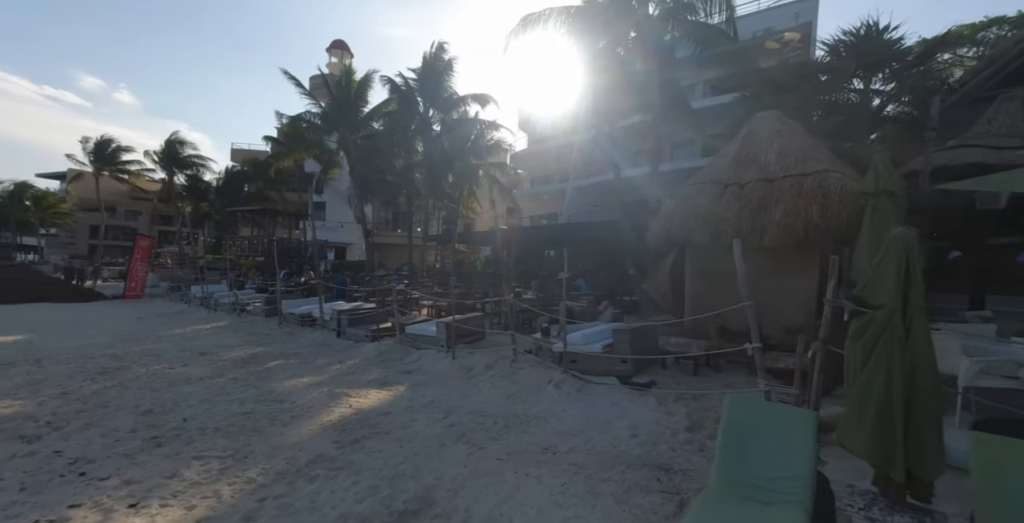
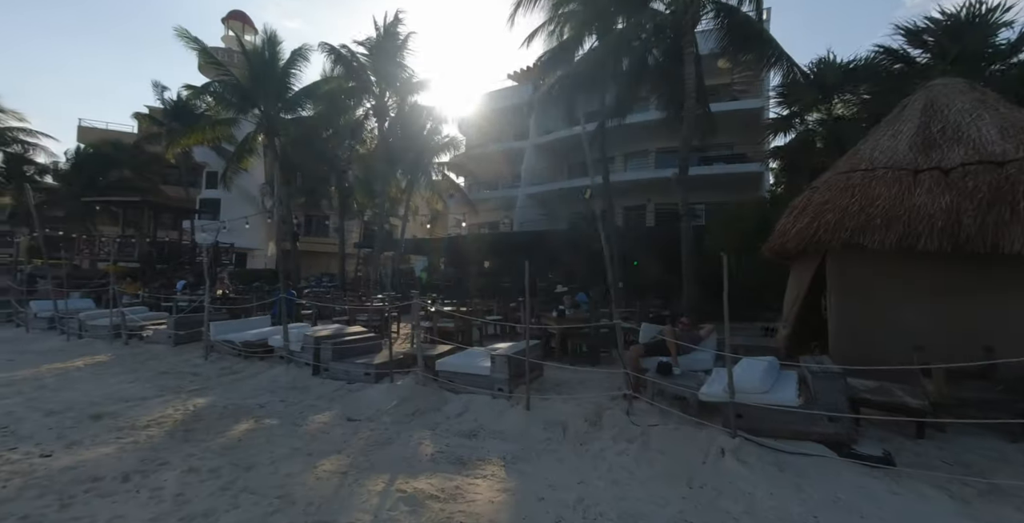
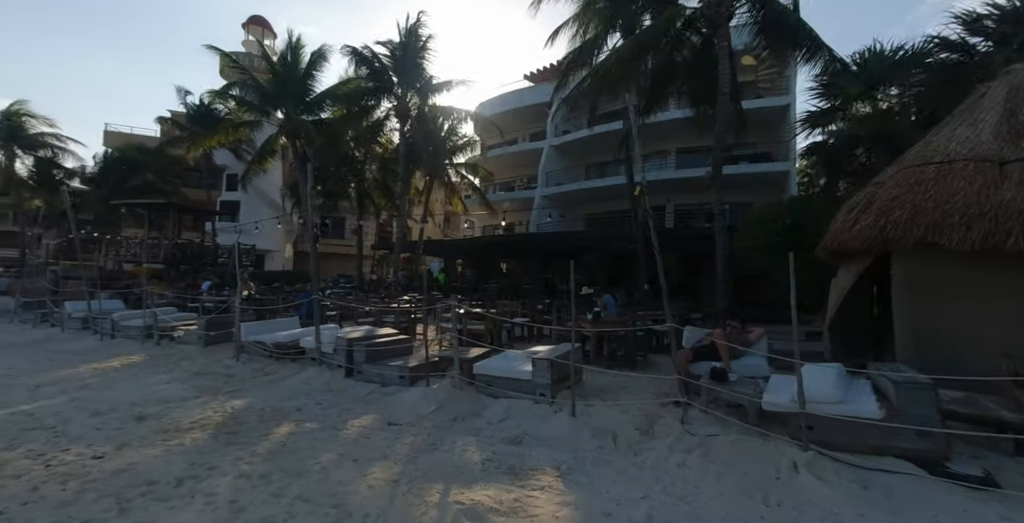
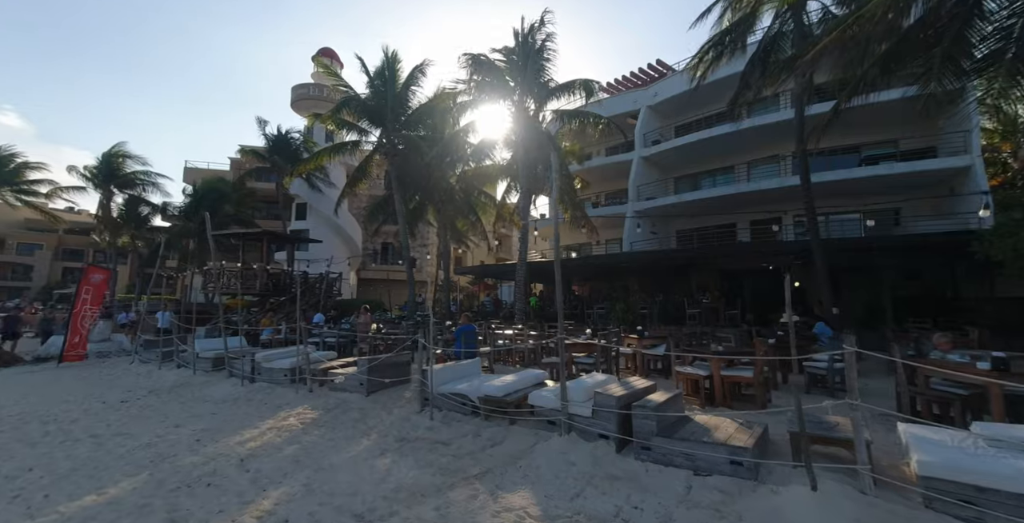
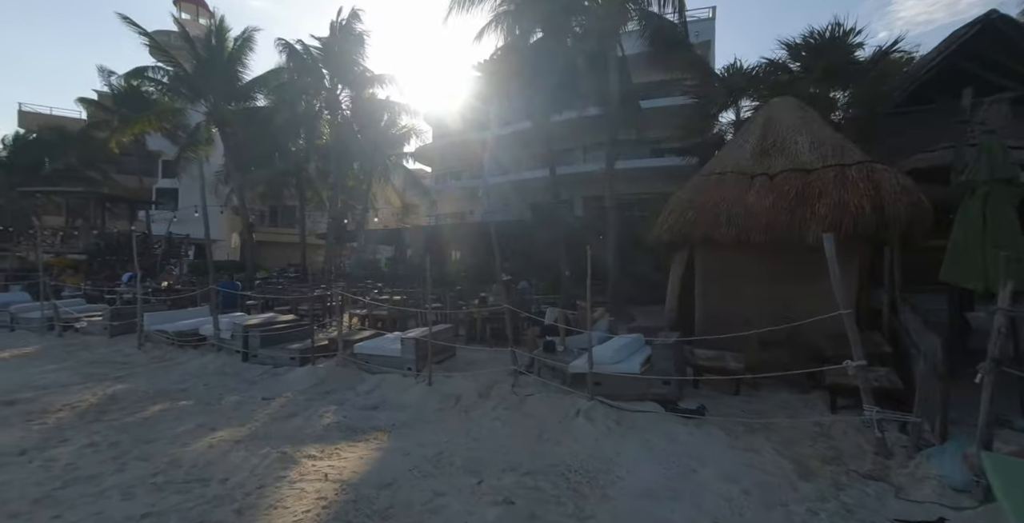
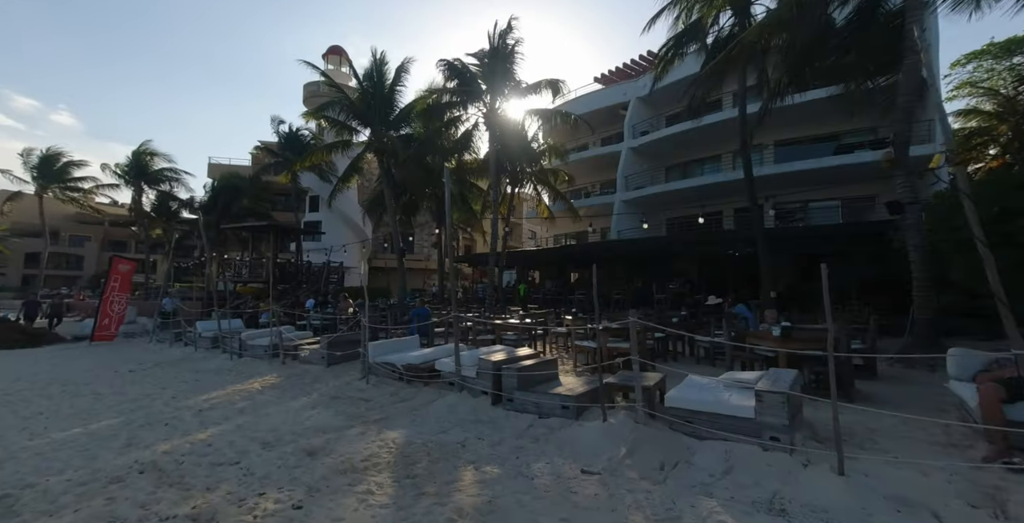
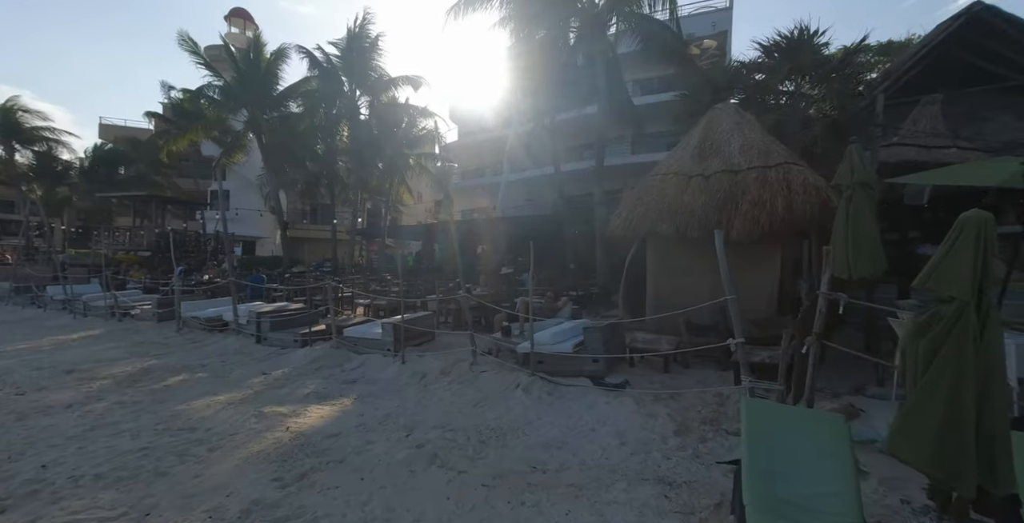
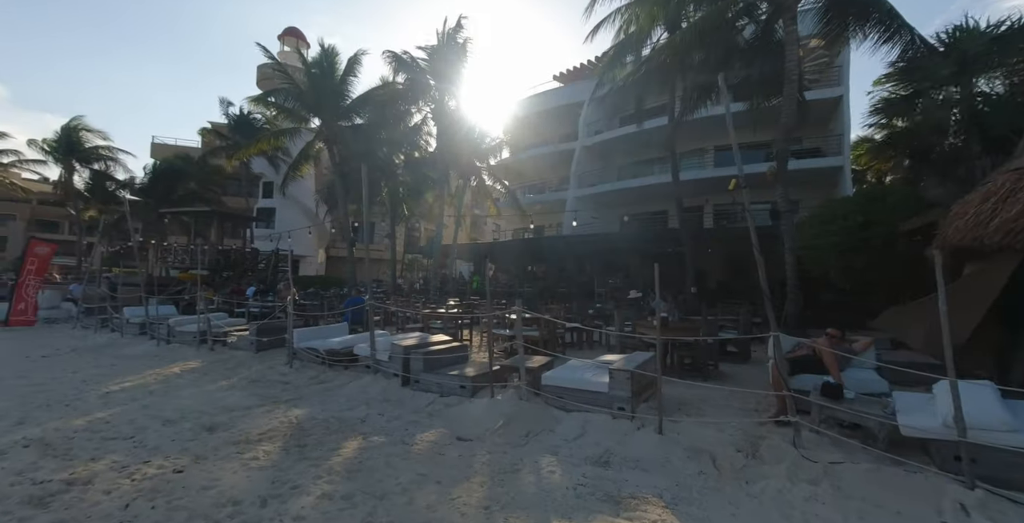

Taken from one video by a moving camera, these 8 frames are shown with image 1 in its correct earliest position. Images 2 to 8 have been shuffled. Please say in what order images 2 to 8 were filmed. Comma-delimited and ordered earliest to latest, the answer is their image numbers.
7, 5, 2, 3, 8, 6, 4
